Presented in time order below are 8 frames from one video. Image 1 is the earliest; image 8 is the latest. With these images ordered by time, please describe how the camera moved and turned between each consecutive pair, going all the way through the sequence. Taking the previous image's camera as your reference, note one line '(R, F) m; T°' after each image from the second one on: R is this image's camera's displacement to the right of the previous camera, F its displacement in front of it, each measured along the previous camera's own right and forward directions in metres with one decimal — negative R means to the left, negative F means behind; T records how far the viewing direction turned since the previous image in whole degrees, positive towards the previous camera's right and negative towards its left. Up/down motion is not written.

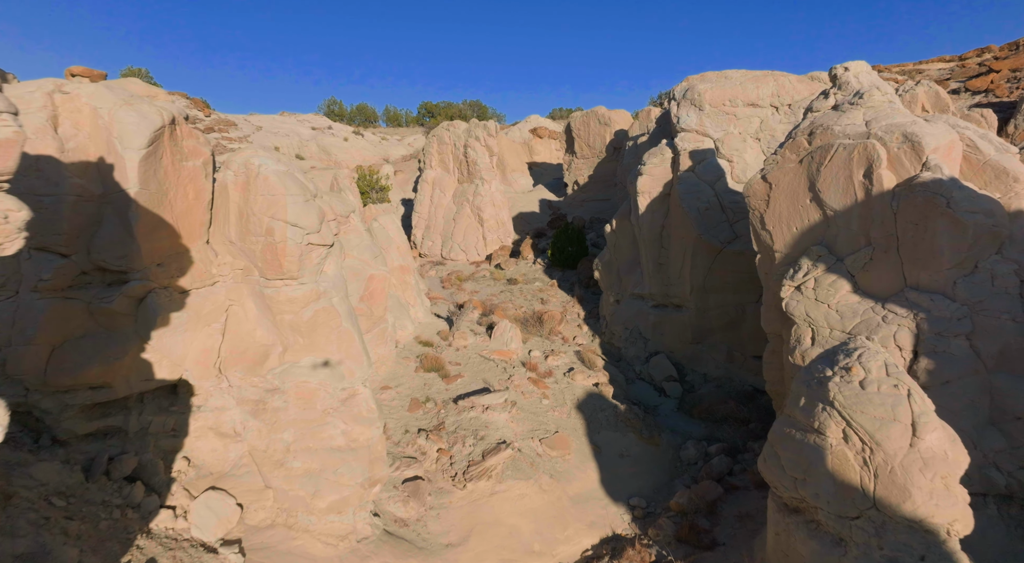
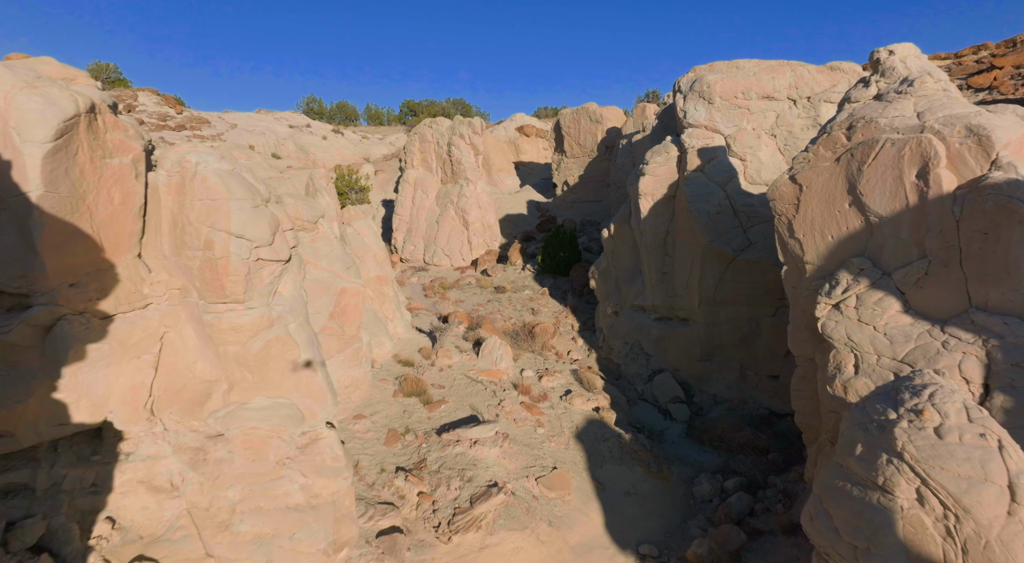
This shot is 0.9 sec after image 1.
(-0.1, +1.2) m; +2°
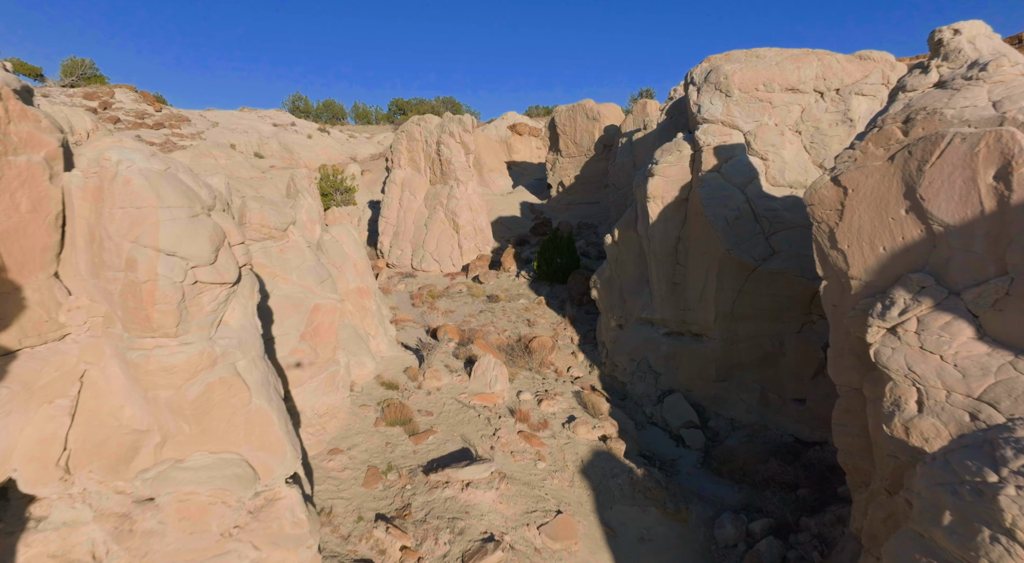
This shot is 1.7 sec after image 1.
(-0.1, +1.1) m; +1°
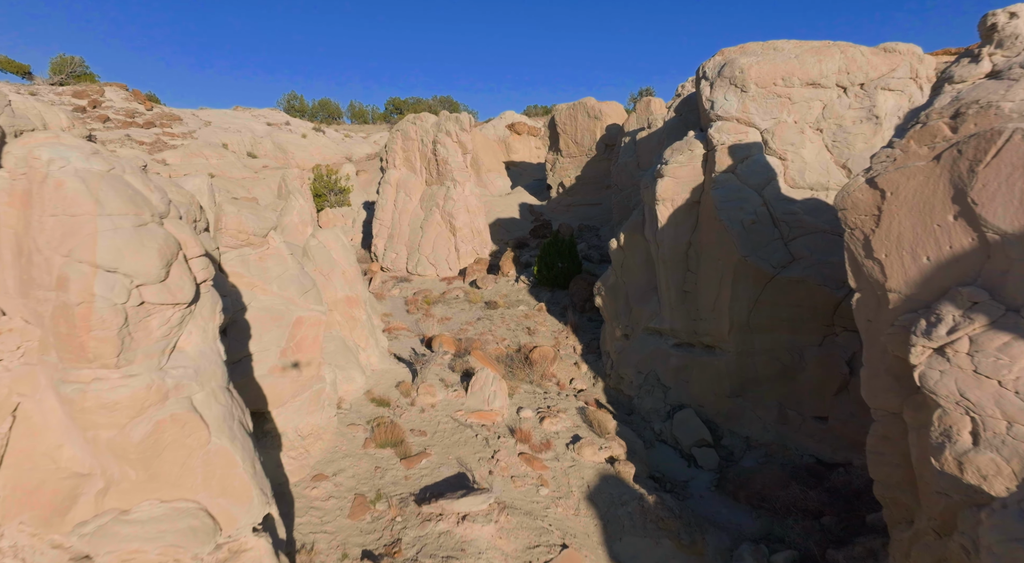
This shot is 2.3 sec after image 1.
(0.0, +0.6) m; 0°
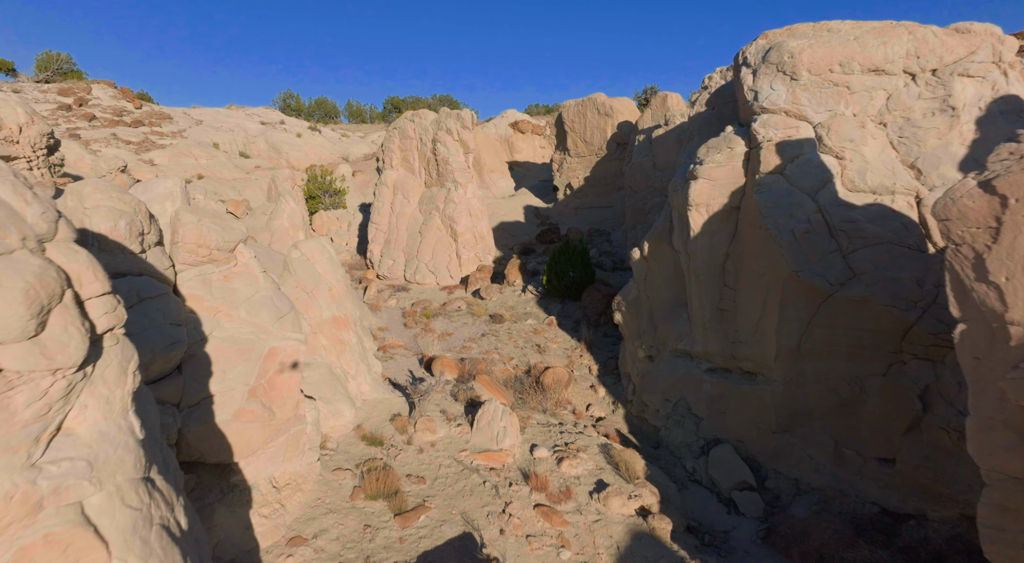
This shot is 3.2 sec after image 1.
(-0.2, +1.2) m; 0°
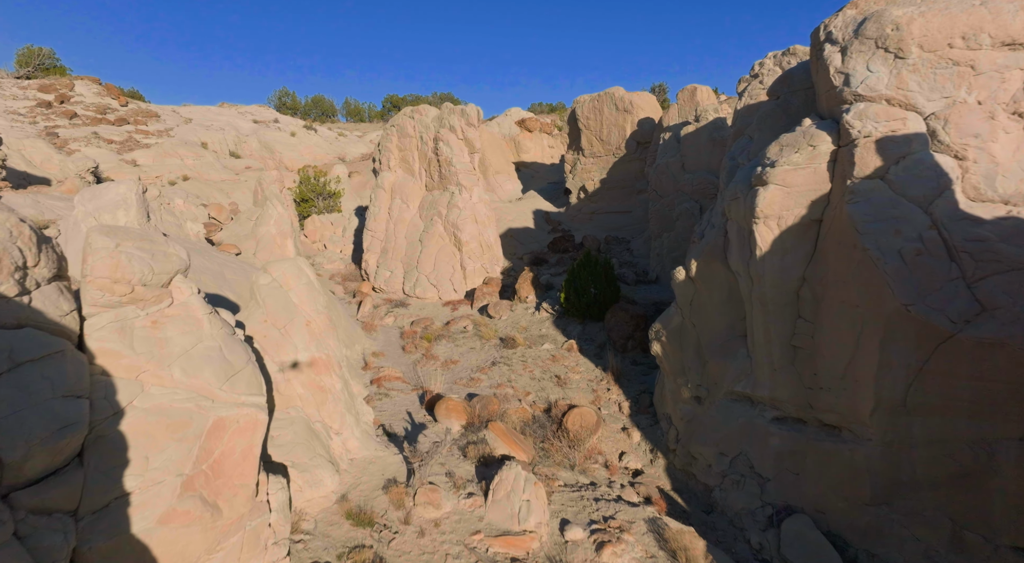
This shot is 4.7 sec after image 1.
(-0.3, +1.6) m; 0°
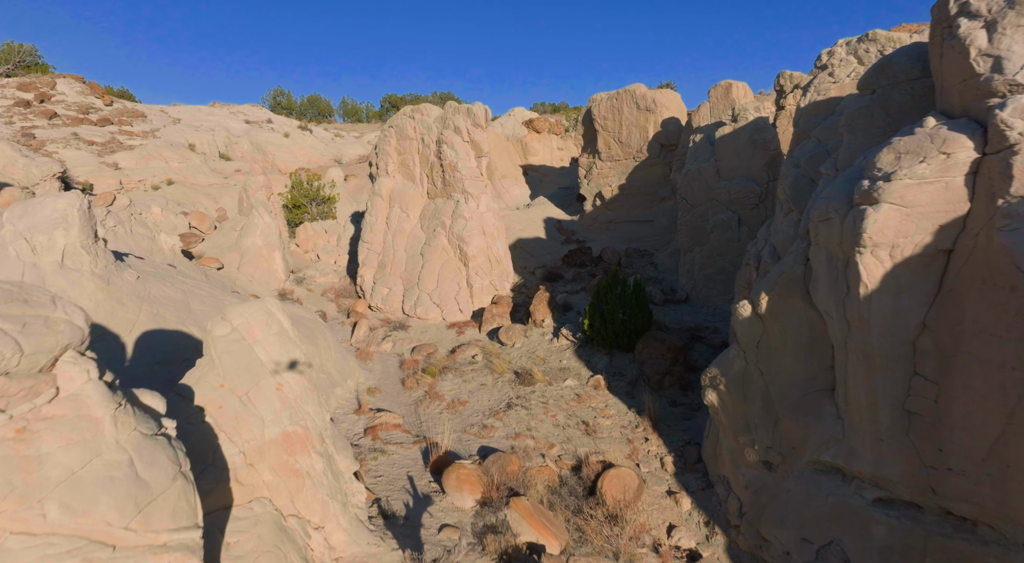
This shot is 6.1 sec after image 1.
(-0.3, +1.5) m; 0°
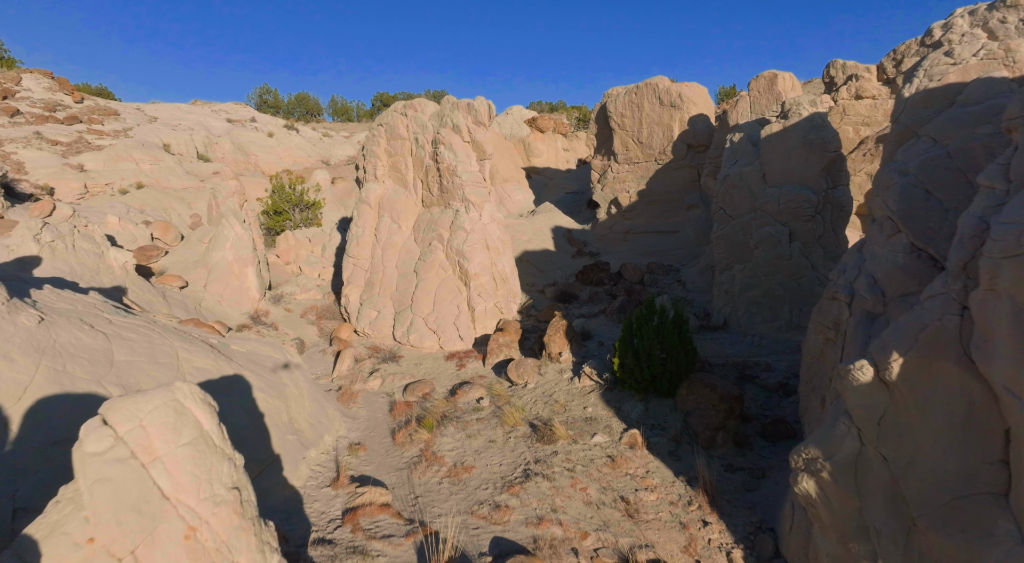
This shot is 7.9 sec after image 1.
(-0.3, +1.8) m; +1°
